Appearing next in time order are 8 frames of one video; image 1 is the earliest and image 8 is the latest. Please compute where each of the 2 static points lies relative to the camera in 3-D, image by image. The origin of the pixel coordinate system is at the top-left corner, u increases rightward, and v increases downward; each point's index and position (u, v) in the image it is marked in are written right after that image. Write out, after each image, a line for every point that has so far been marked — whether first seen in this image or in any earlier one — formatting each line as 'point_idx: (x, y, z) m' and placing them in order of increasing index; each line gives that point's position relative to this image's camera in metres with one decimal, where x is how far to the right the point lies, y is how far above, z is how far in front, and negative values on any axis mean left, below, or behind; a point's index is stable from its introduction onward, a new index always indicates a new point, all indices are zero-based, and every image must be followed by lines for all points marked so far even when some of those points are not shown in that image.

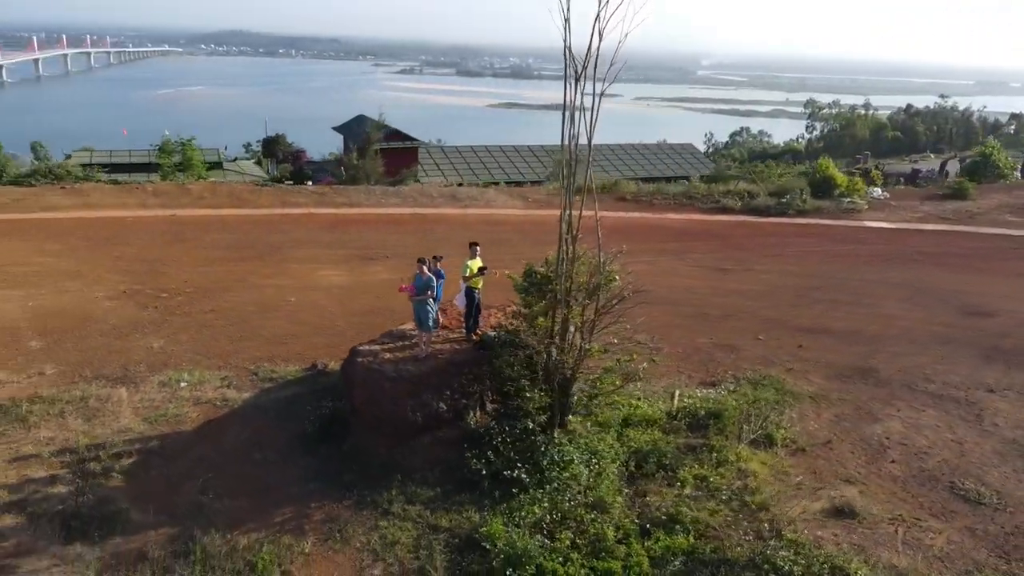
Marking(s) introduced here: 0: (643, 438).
0: (+0.9, -1.0, +5.2) m
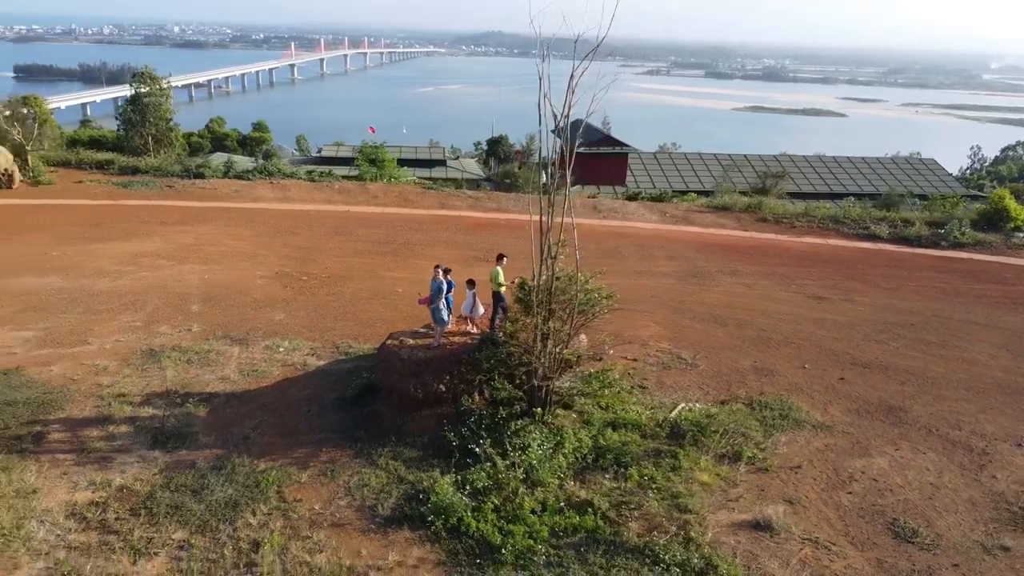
0: (+0.8, -1.1, +6.0) m
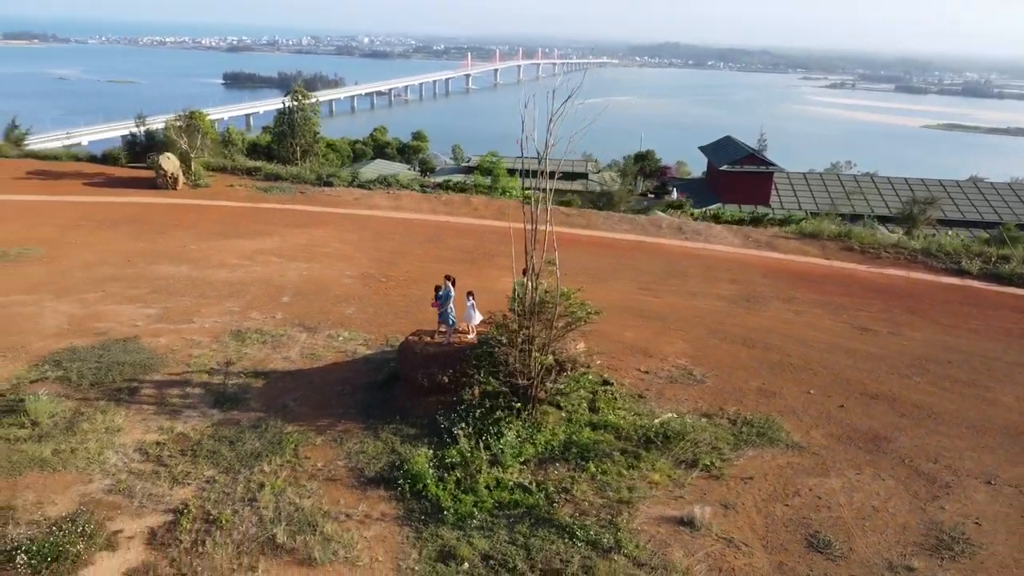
0: (+0.7, -1.2, +6.8) m
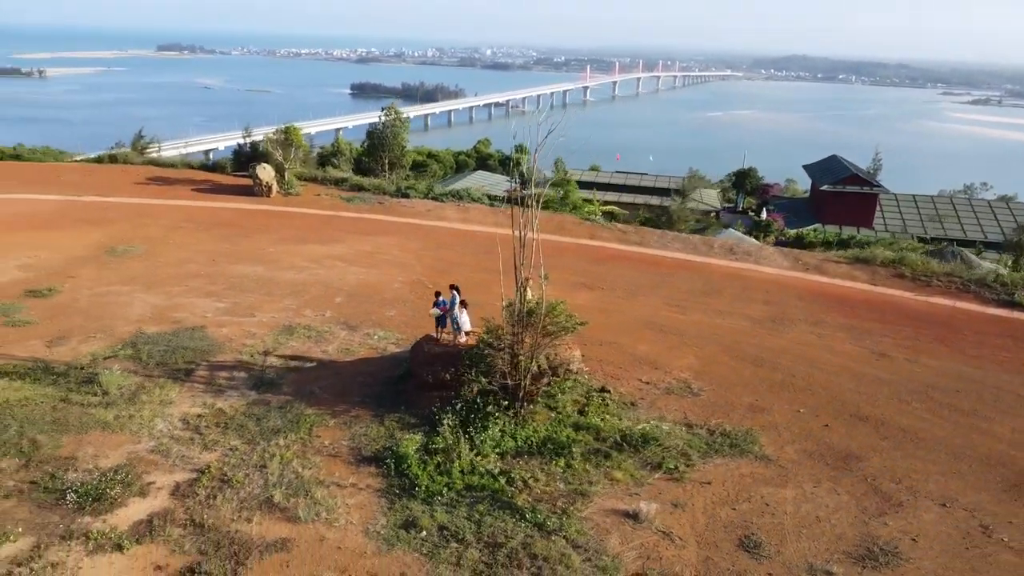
0: (+0.5, -1.3, +7.5) m
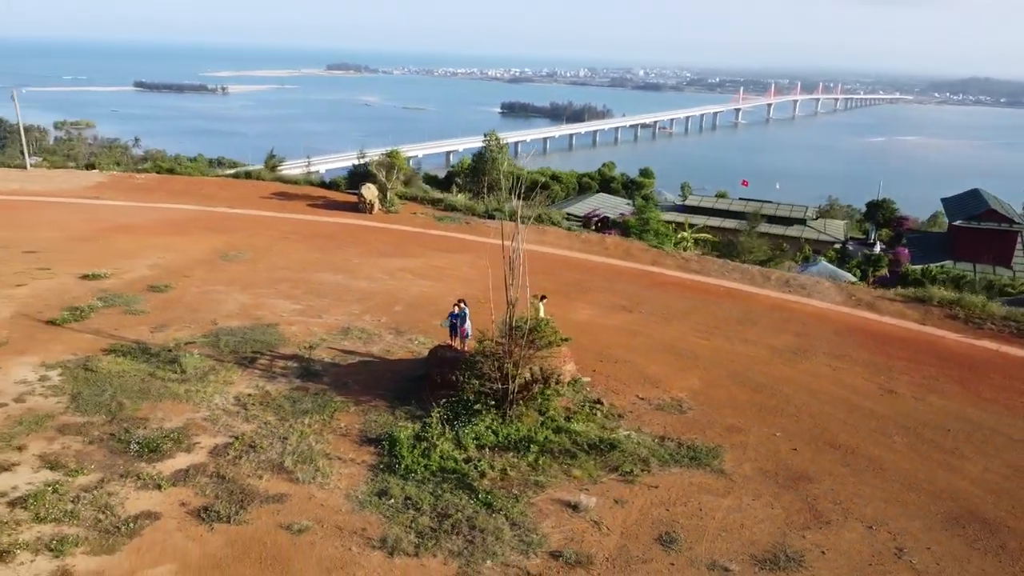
0: (+0.4, -1.6, +8.5) m
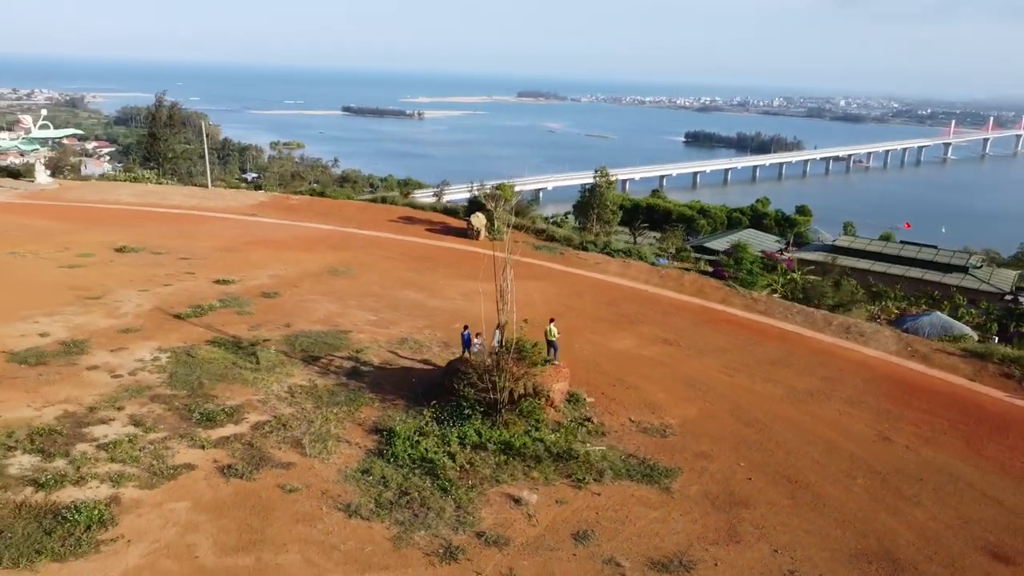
0: (+0.2, -1.9, +9.8) m
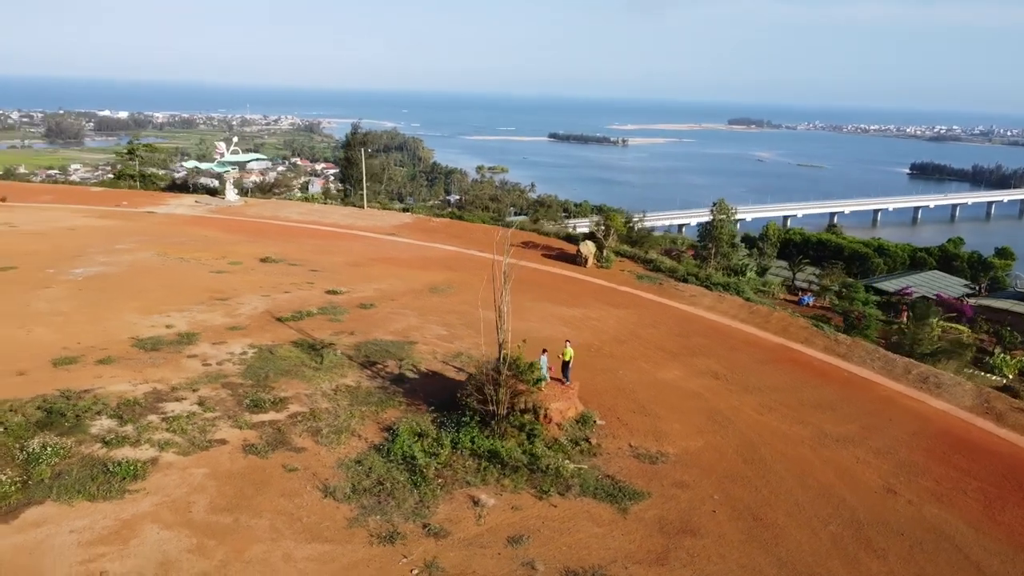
0: (0.0, -2.2, +10.6) m
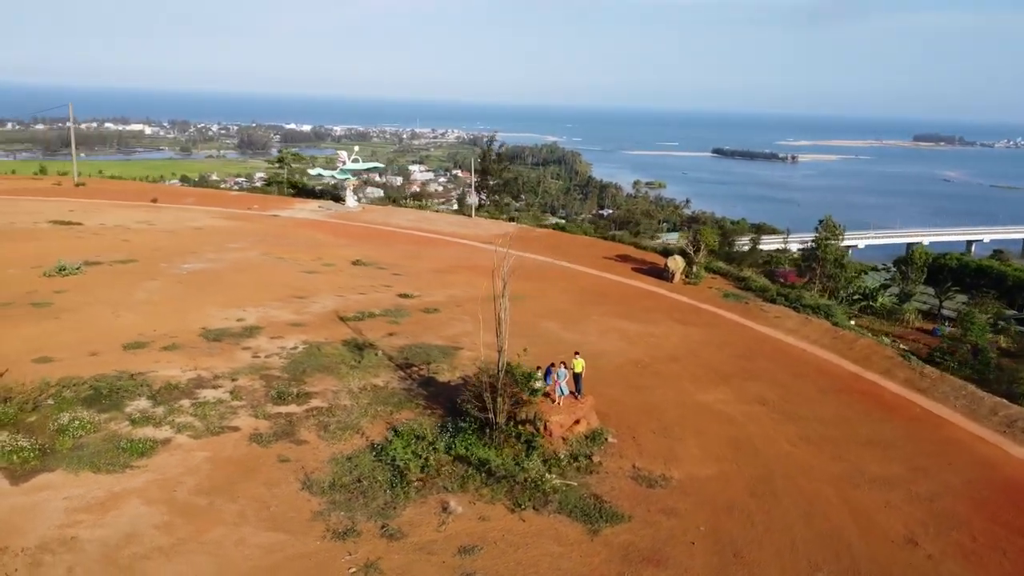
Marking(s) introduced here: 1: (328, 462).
0: (-0.1, -2.3, +10.4) m
1: (-2.4, -2.3, +10.3) m
